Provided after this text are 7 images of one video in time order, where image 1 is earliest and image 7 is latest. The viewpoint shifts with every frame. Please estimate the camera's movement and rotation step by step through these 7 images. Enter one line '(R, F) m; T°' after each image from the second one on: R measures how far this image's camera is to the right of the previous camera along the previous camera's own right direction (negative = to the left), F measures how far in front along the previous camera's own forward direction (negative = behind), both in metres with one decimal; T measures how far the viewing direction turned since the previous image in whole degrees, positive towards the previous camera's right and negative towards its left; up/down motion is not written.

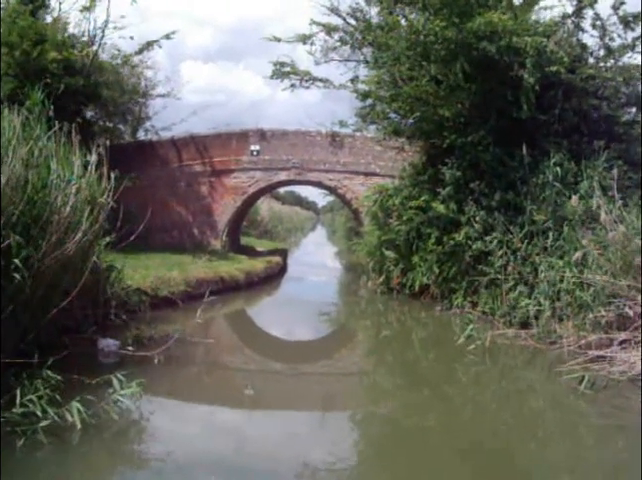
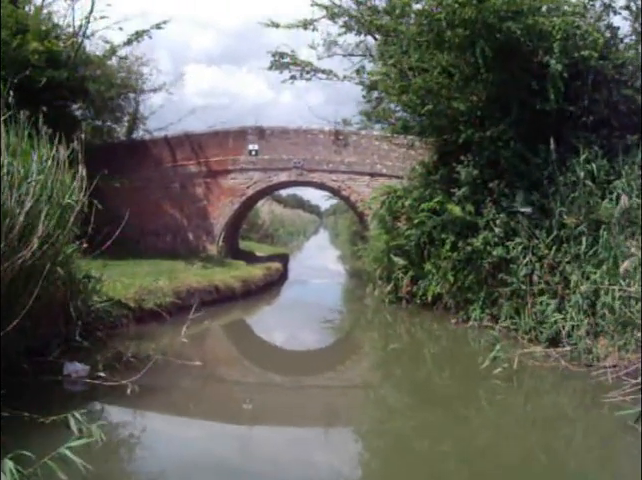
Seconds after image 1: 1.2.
(0.0, +1.2) m; 0°
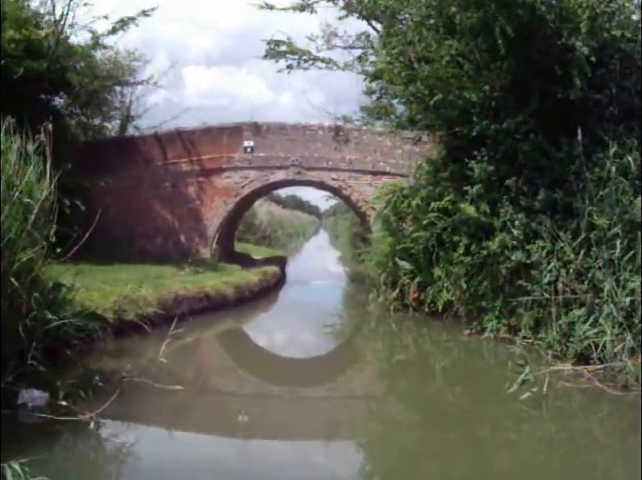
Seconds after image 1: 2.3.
(0.0, +1.1) m; 0°
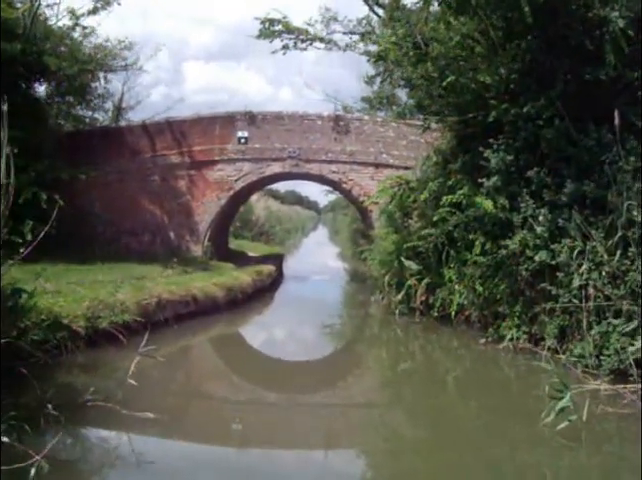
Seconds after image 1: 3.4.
(0.0, +1.1) m; 0°
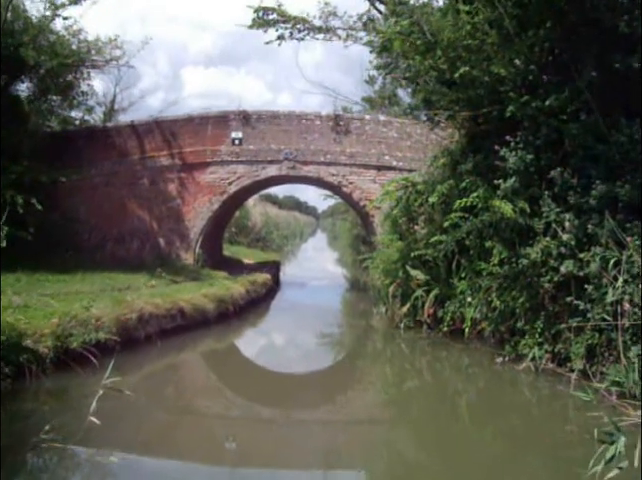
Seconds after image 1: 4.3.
(0.0, +1.0) m; 0°
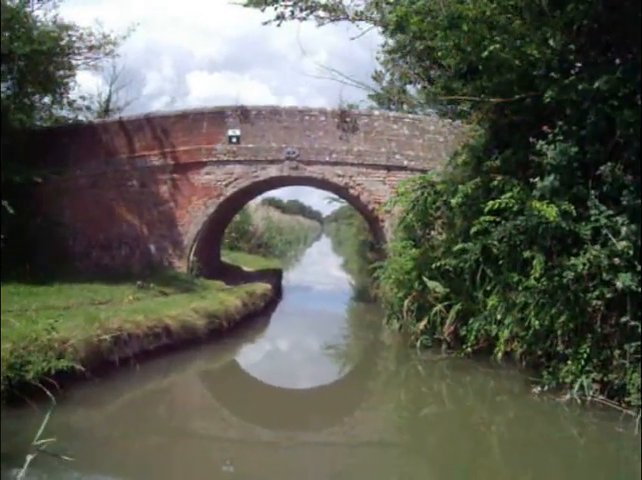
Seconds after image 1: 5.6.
(0.0, +1.3) m; 0°
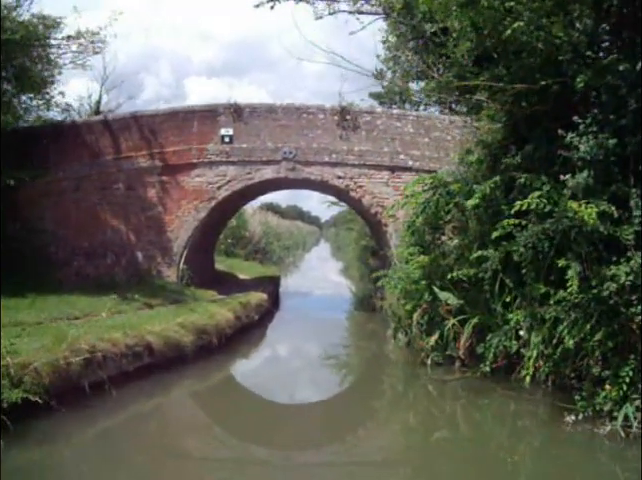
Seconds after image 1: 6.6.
(0.0, +1.0) m; 0°
